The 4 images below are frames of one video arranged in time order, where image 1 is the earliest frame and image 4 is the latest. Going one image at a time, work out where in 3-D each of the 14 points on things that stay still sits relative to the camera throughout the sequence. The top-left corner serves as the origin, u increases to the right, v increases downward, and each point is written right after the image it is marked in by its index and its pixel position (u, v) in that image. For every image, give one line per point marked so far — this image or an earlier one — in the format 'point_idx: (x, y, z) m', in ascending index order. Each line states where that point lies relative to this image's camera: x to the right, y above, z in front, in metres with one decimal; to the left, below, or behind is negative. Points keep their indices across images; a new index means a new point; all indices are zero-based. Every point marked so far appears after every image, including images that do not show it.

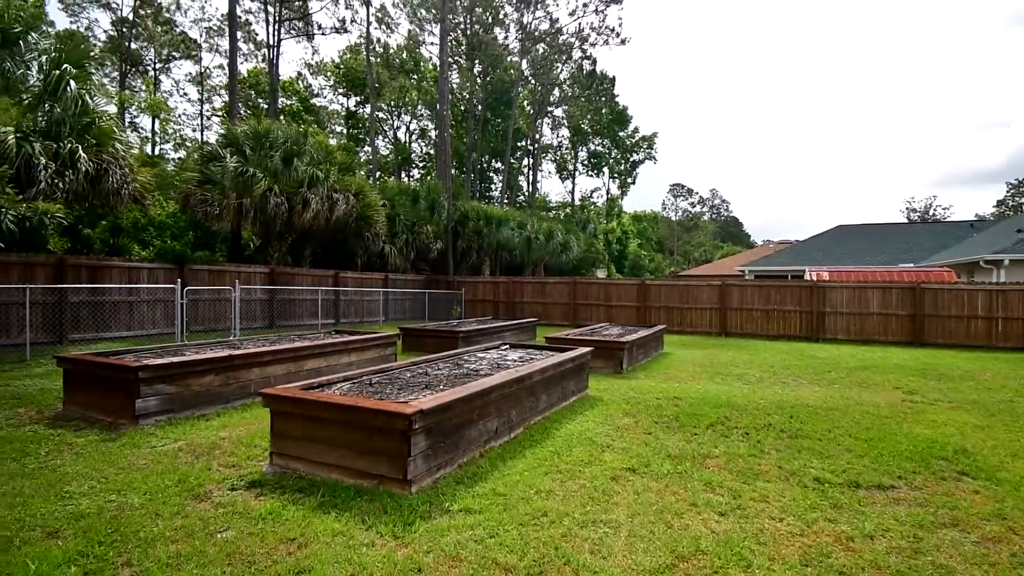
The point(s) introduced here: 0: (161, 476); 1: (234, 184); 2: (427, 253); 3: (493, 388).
0: (-2.3, -1.3, +3.6) m
1: (-6.5, +2.4, +12.6) m
2: (-2.9, +1.2, +18.5) m
3: (-0.1, -0.7, +4.0) m
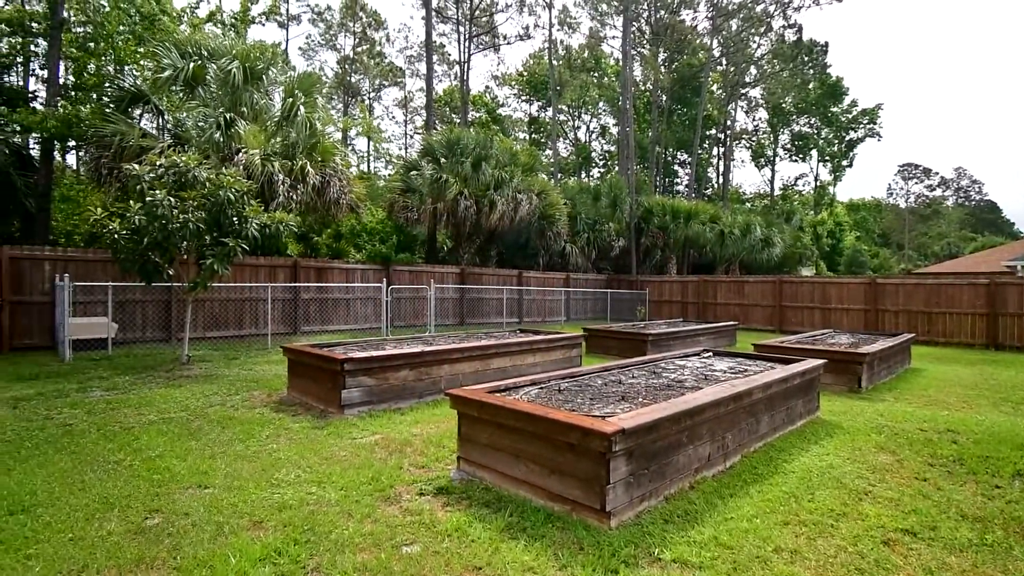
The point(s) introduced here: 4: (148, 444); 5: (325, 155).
0: (-1.0, -1.2, +3.6) m
1: (-2.0, +2.5, +13.4) m
2: (+3.2, +1.2, +17.9) m
3: (+1.2, -0.7, +3.3) m
4: (-2.7, -1.2, +4.0) m
5: (-4.0, +2.8, +11.3) m
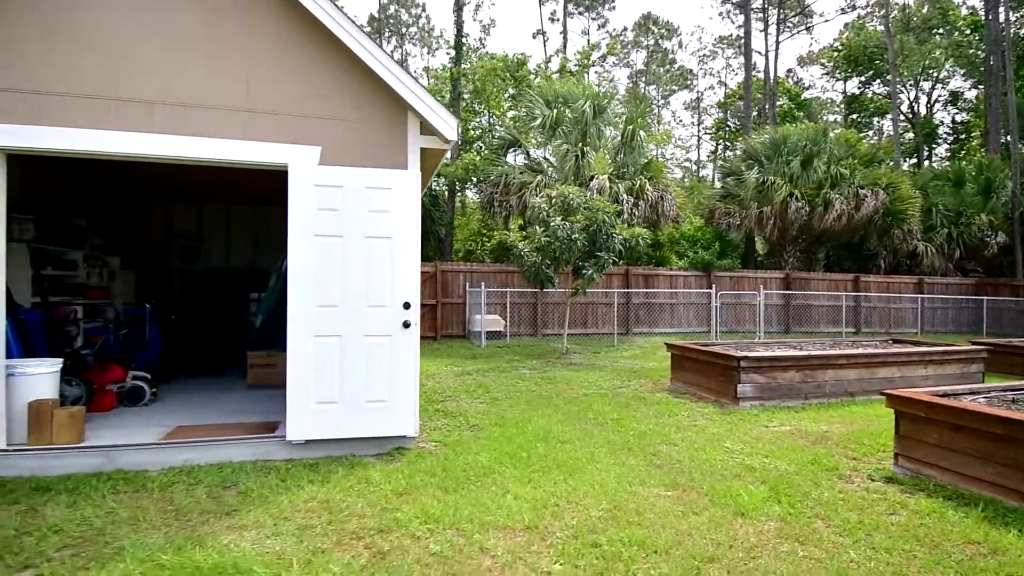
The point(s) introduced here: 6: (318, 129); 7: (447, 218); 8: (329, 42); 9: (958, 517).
0: (+2.2, -1.3, +4.2) m
1: (+6.1, +2.3, +13.3) m
2: (+12.8, +1.0, +14.7) m
3: (+4.0, -0.8, +2.8) m
4: (+0.9, -1.2, +5.4) m
5: (+3.3, +2.7, +12.4) m
6: (-1.4, +1.2, +4.0) m
7: (-1.7, +1.9, +14.6) m
8: (-1.4, +1.8, +4.0) m
9: (+2.5, -1.3, +3.1) m
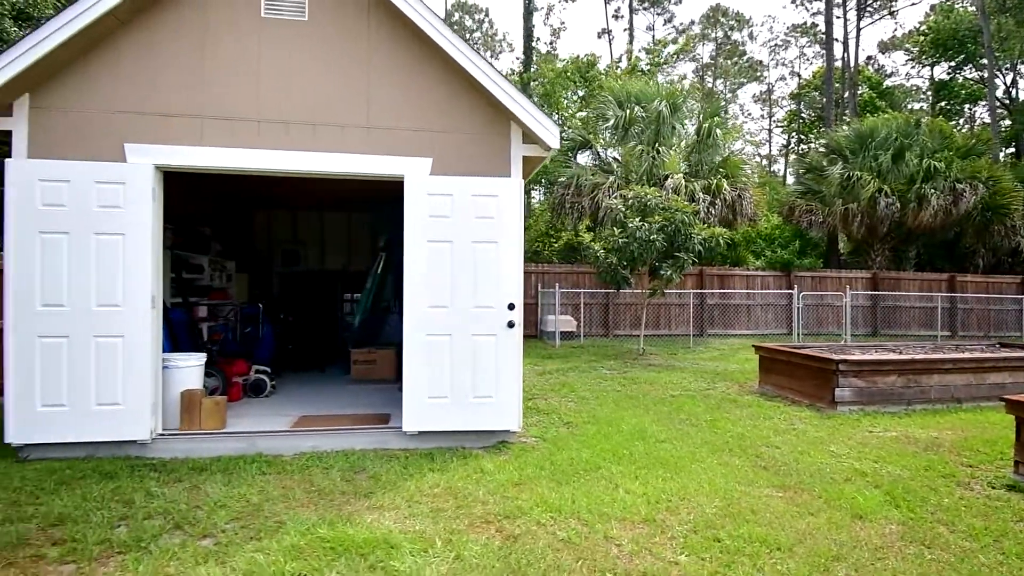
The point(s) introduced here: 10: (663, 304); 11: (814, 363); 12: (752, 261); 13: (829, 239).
0: (+3.0, -1.3, +4.1) m
1: (+7.8, +2.3, +12.7) m
2: (+14.7, +1.0, +13.4) m
3: (+4.6, -0.8, +2.6) m
4: (+1.9, -1.2, +5.4) m
5: (+5.0, +2.7, +12.1) m
6: (-0.7, +1.2, +4.3) m
7: (+0.2, +1.9, +14.8) m
8: (-0.6, +1.8, +4.3) m
9: (+3.2, -1.3, +2.9) m
10: (+3.4, -0.4, +12.2) m
11: (+3.2, -0.8, +5.8) m
12: (+6.8, +0.8, +15.2) m
13: (+8.3, +1.3, +14.0) m
